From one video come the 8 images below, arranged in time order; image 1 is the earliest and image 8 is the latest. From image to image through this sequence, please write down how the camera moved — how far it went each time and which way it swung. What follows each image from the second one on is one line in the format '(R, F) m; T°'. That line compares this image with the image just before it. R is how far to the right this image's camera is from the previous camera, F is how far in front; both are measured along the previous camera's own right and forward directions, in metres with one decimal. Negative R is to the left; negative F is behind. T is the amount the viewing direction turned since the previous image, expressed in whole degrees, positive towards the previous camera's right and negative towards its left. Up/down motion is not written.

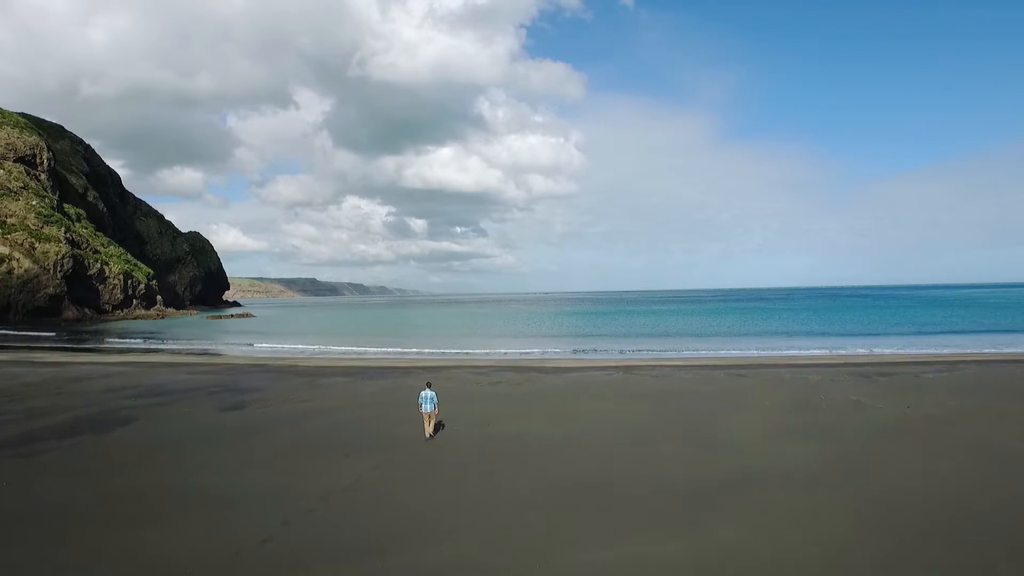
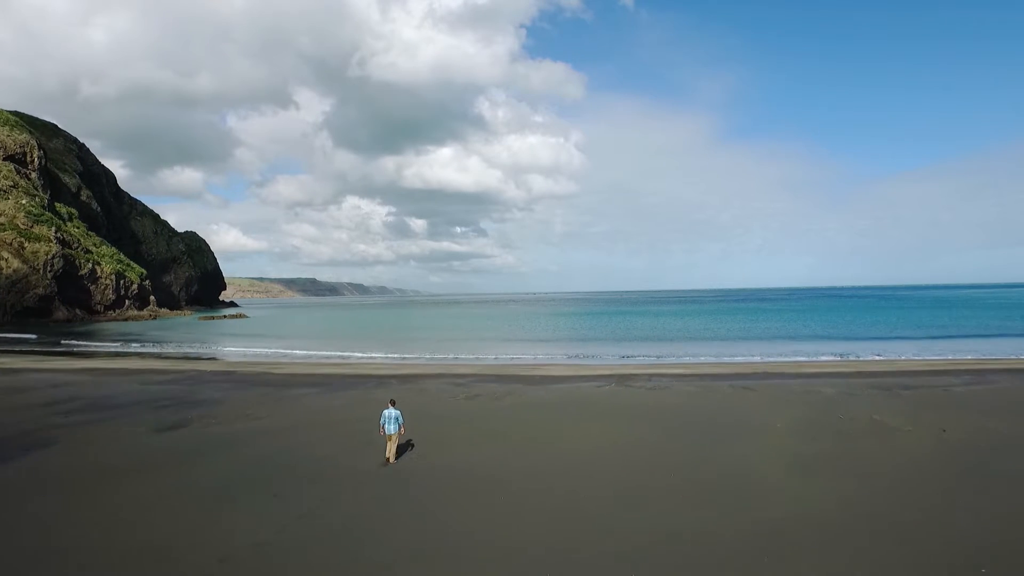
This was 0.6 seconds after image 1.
(+0.5, +1.6) m; 0°
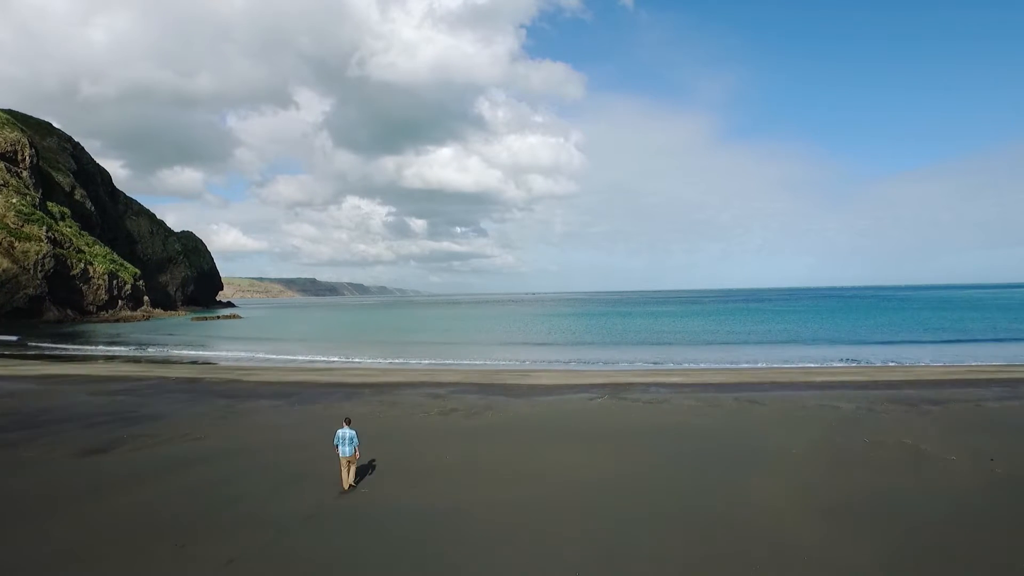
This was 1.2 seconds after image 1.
(+0.5, +1.5) m; 0°
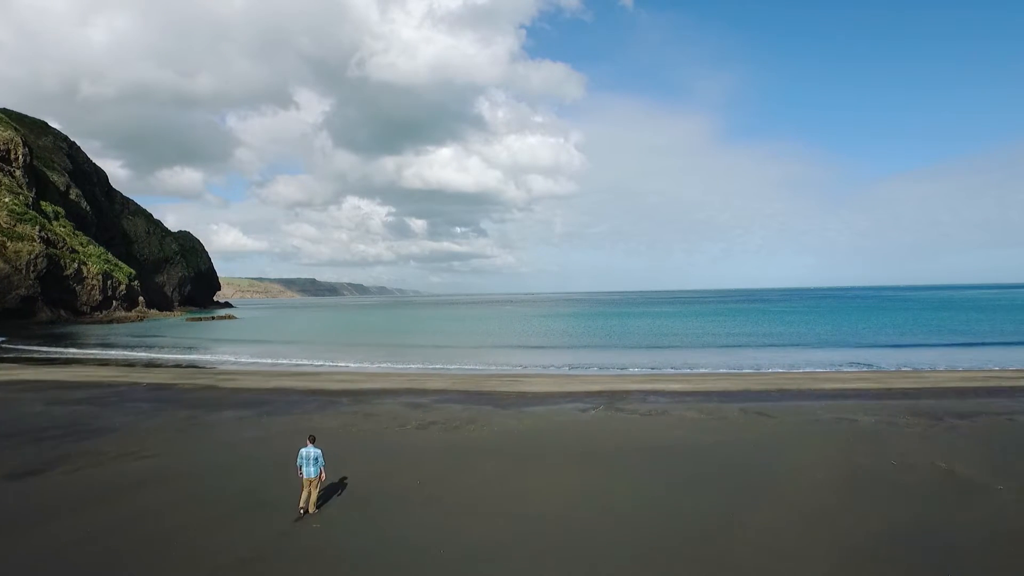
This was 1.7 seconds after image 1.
(+0.3, +1.1) m; 0°
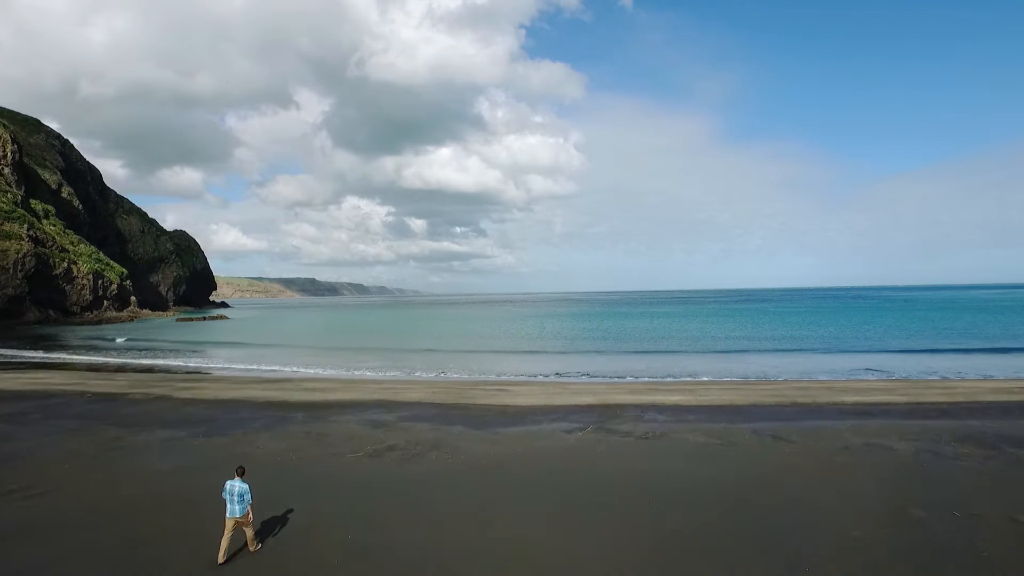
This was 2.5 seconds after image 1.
(+0.5, +1.8) m; 0°
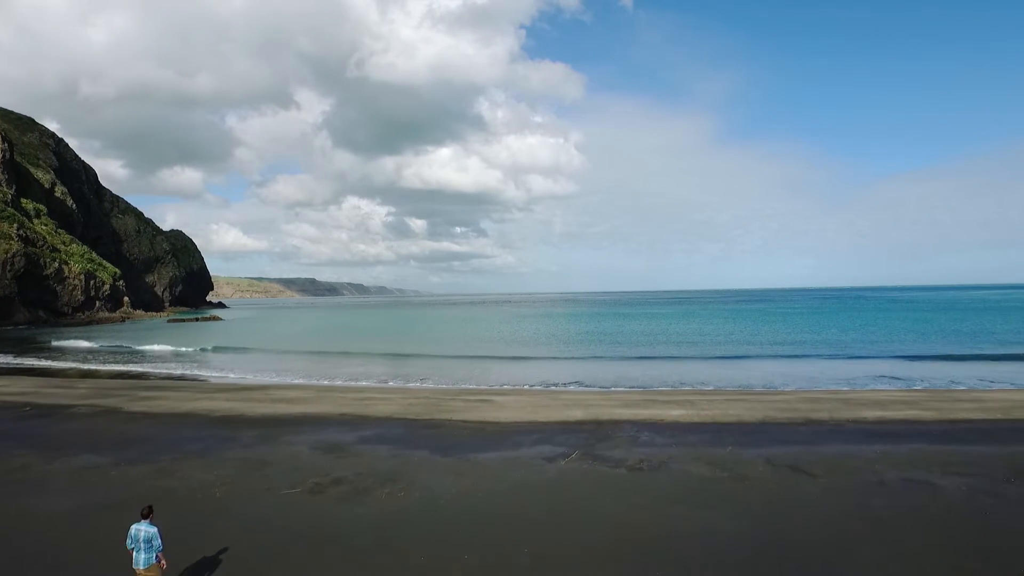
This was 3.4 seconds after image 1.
(+0.5, +1.6) m; 0°
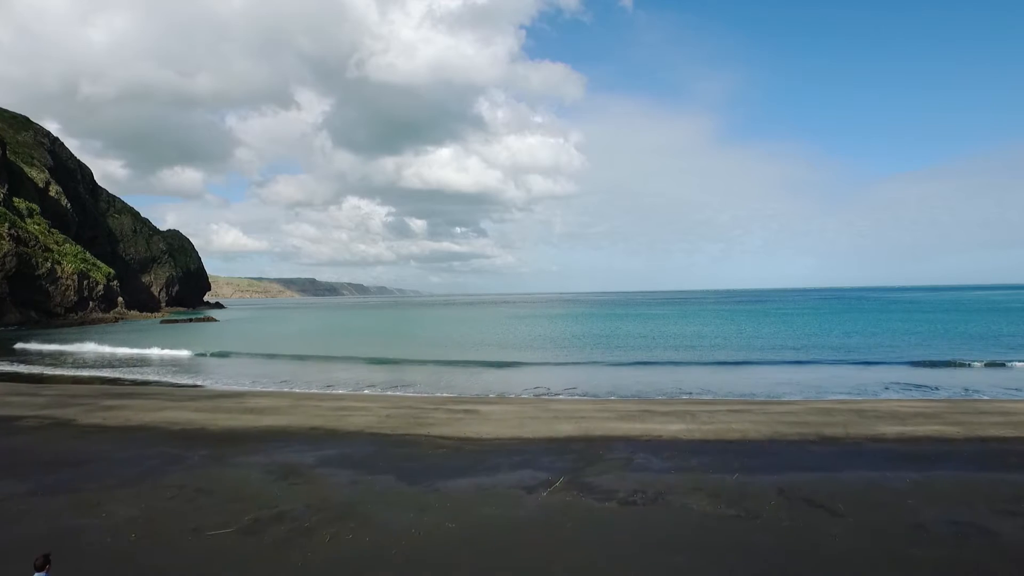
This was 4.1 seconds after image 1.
(+0.4, +1.3) m; 0°
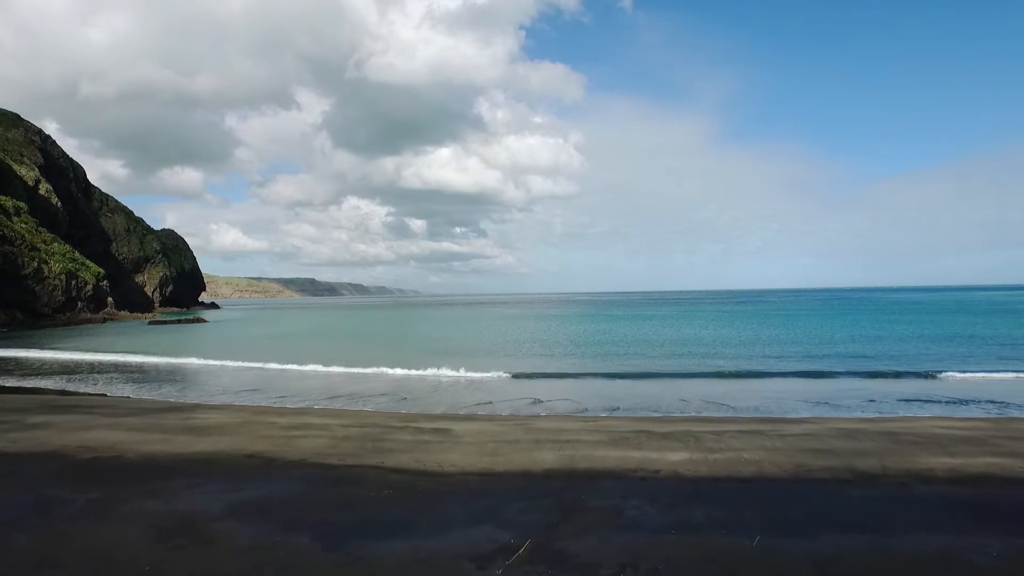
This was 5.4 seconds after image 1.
(+0.6, +2.1) m; 0°
